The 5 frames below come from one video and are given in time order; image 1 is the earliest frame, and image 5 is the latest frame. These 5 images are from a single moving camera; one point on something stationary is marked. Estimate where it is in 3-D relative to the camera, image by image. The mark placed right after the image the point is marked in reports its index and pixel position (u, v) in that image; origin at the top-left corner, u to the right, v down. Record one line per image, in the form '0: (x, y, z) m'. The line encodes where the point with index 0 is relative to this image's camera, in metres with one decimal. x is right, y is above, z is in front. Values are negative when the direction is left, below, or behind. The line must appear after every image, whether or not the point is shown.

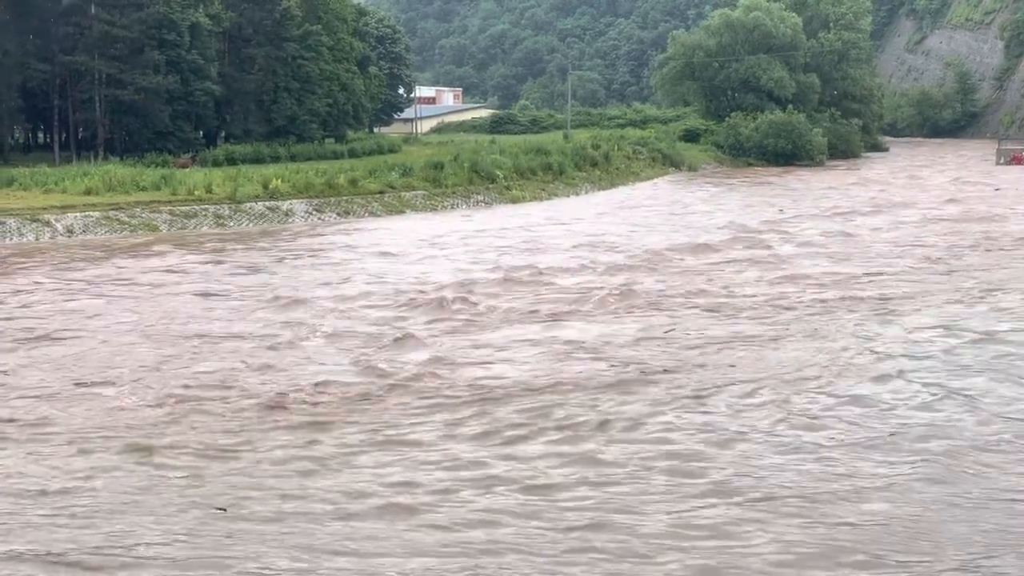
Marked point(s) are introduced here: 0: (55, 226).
0: (-5.9, +0.8, +14.9) m
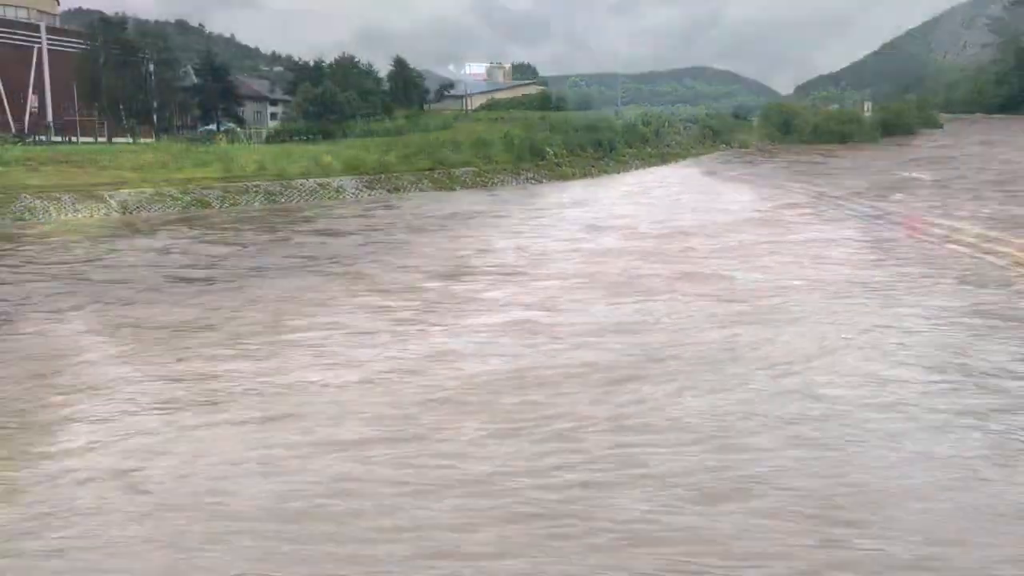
0: (-5.3, +1.1, +15.1) m
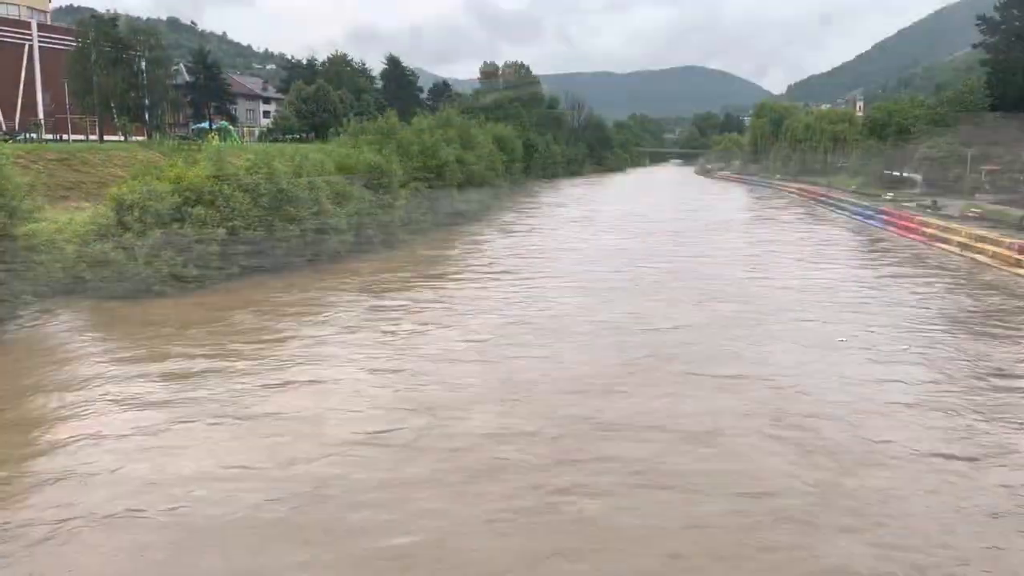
0: (-5.4, +1.2, +15.1) m
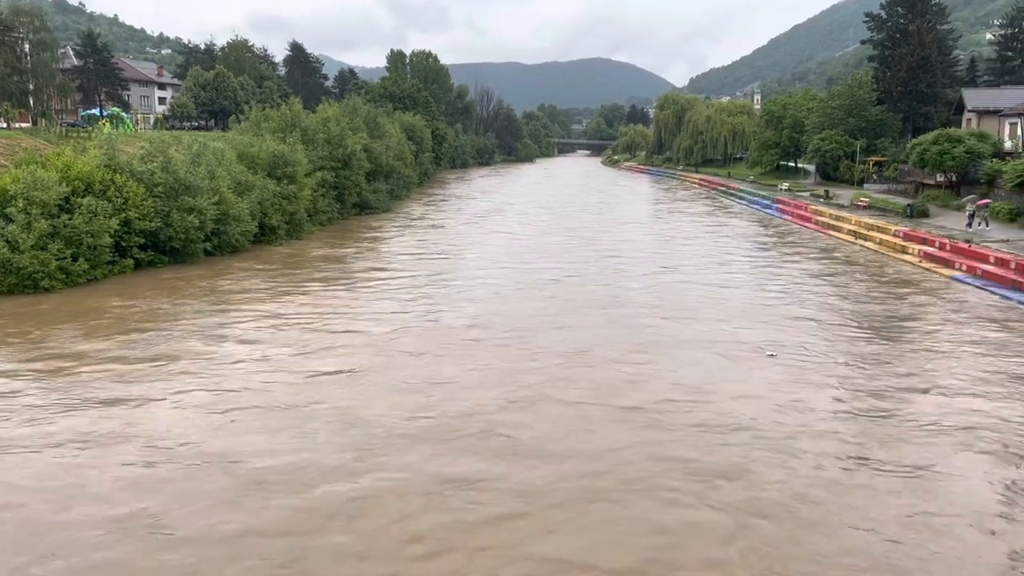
0: (-6.1, +1.2, +14.3) m
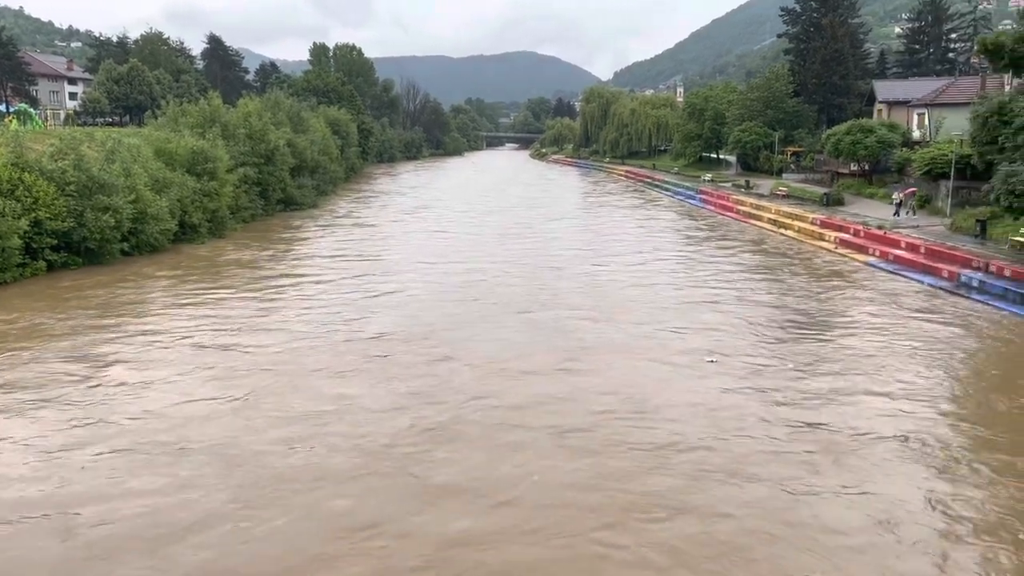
0: (-6.7, +1.1, +13.6) m
